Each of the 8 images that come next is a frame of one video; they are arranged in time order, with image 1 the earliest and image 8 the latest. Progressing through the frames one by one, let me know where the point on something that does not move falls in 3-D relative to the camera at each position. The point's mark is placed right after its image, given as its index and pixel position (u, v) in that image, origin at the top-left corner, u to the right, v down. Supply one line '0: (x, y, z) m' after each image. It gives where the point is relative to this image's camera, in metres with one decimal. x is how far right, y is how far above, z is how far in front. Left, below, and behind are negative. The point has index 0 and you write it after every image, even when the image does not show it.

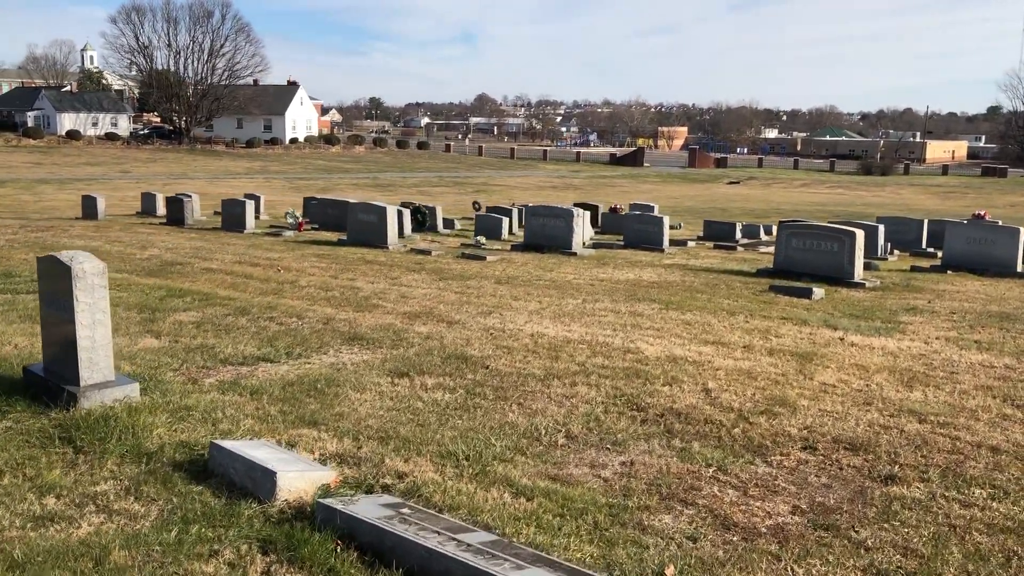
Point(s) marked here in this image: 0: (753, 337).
0: (+2.1, -0.5, +8.4) m
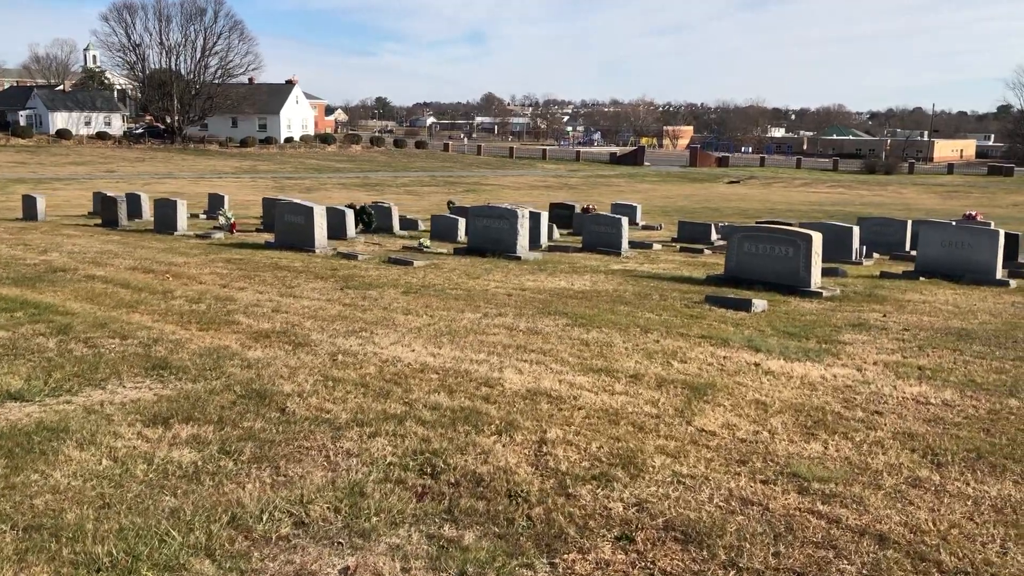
0: (+1.0, -0.6, +7.1) m
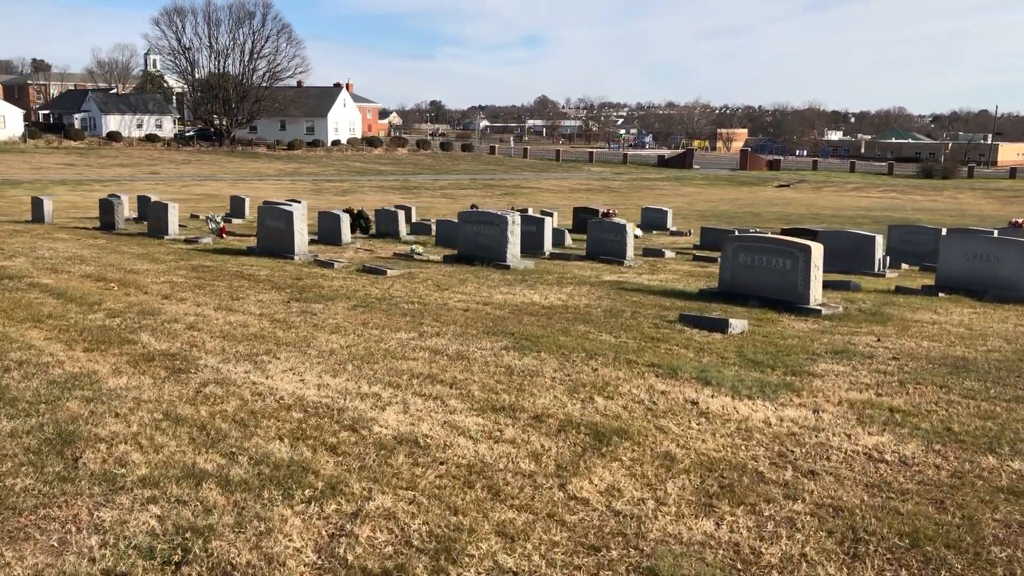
0: (+0.3, -0.7, +6.1) m
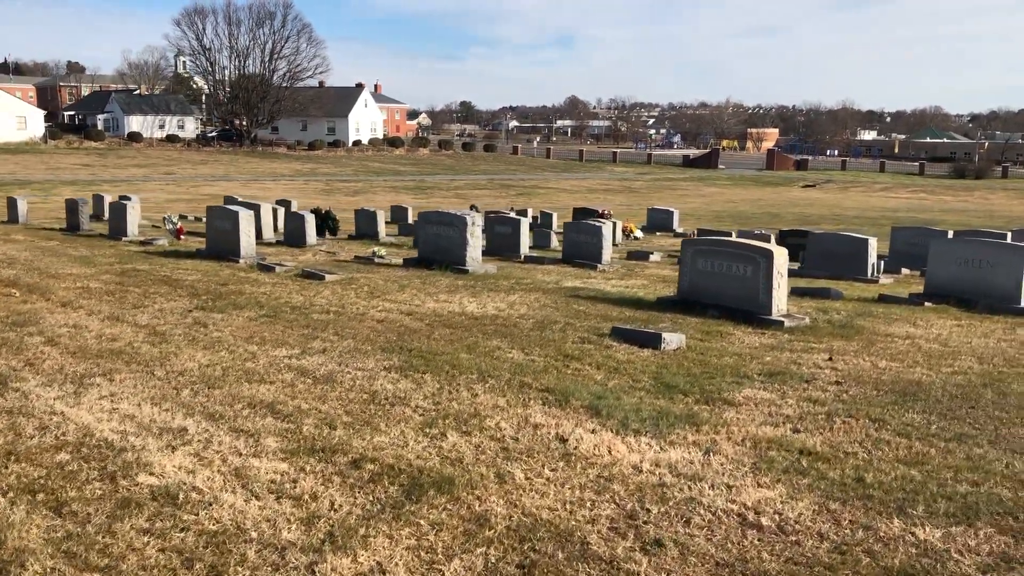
0: (-0.6, -0.8, +5.1) m
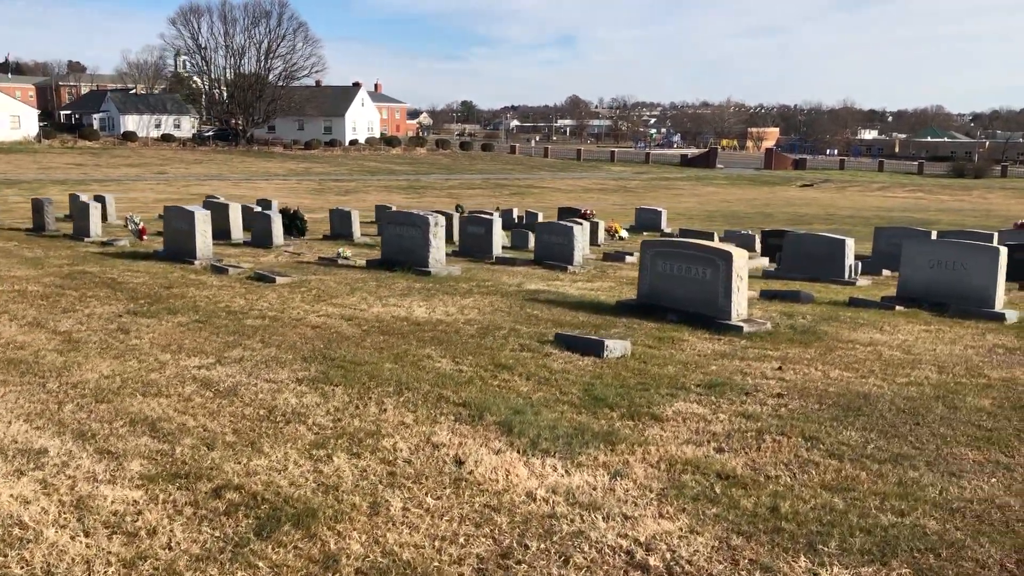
0: (-1.1, -0.9, +4.7) m
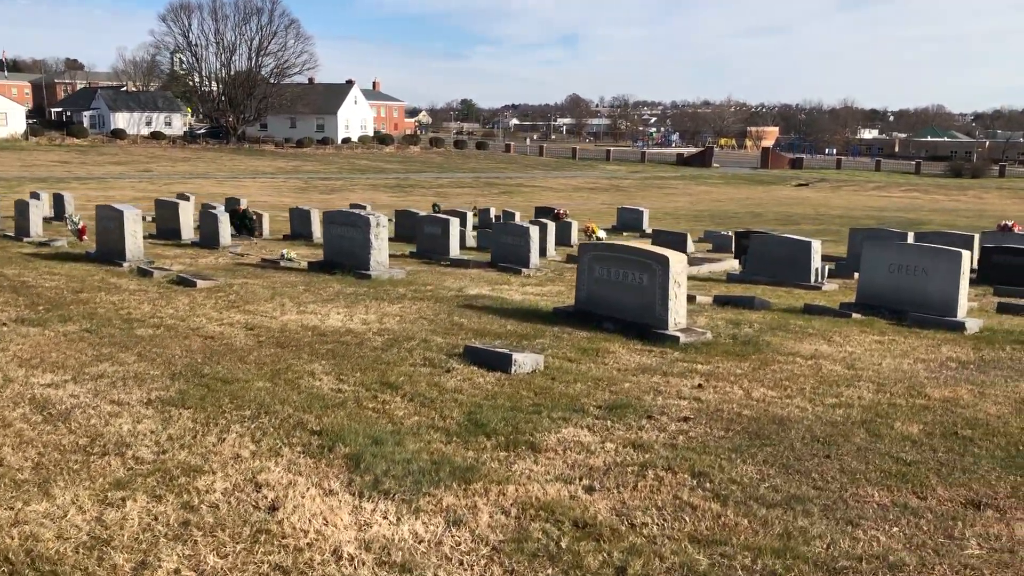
0: (-1.9, -0.9, +4.0) m
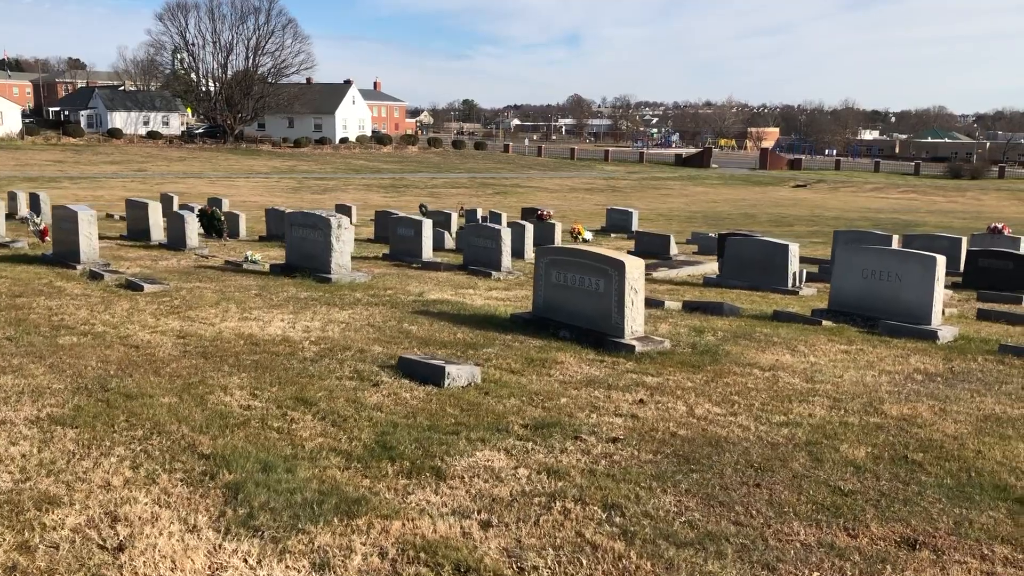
0: (-2.4, -1.0, +3.6) m
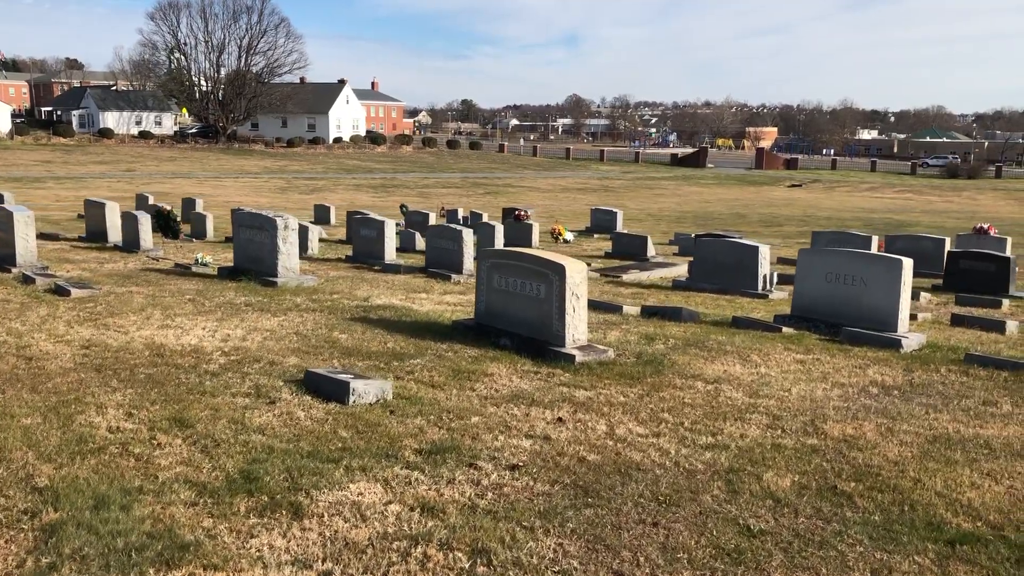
0: (-2.9, -1.0, +3.0) m
